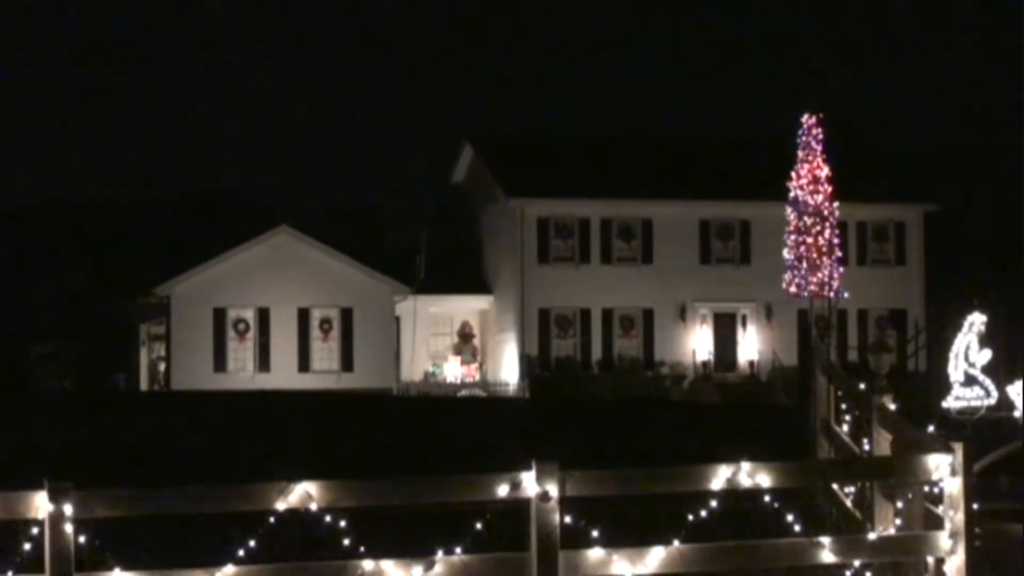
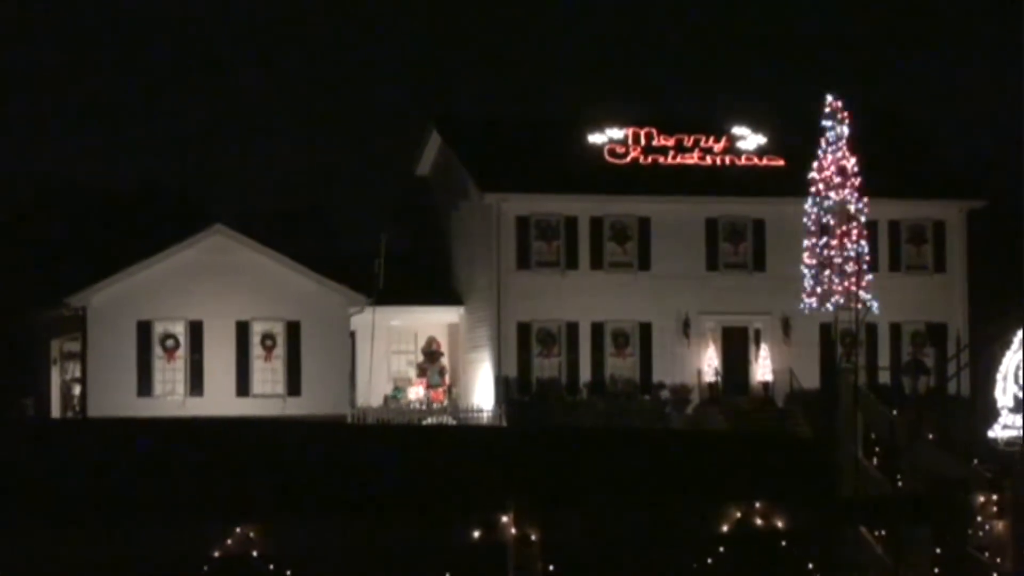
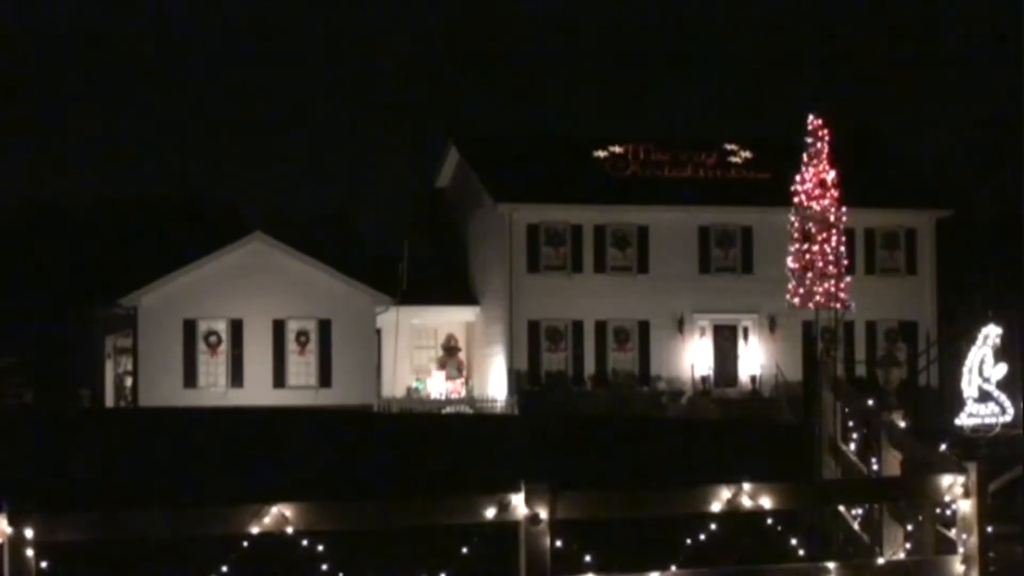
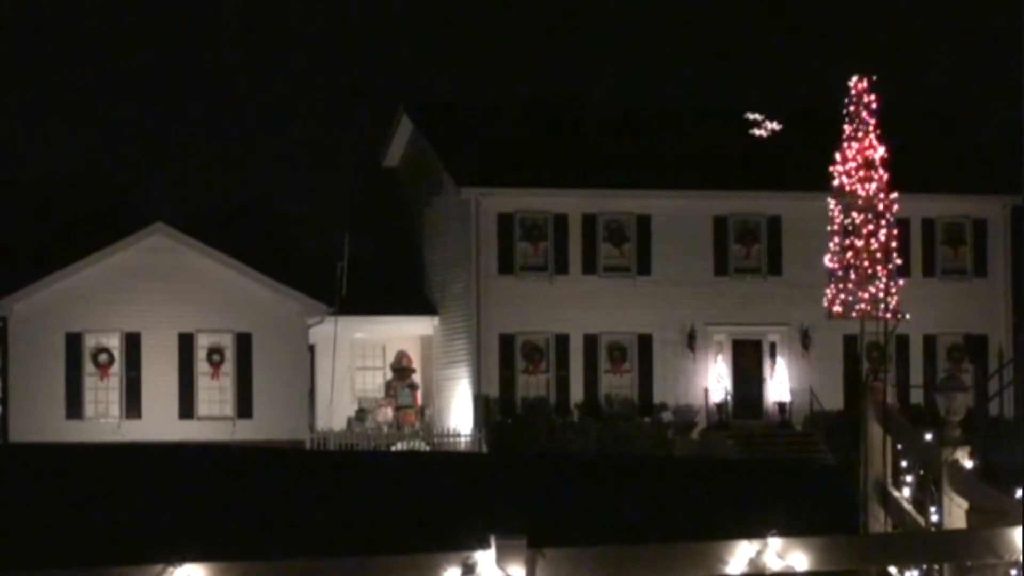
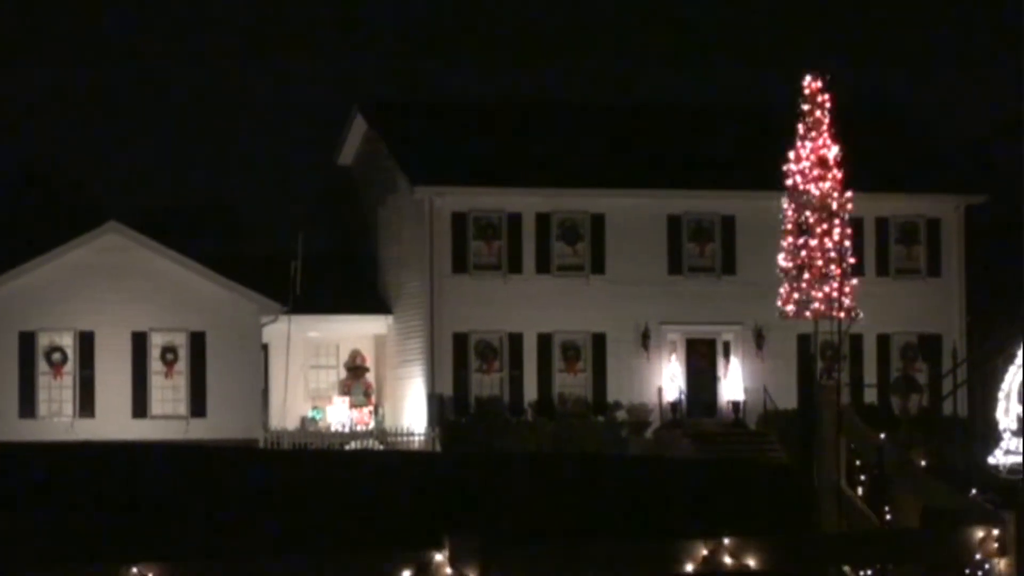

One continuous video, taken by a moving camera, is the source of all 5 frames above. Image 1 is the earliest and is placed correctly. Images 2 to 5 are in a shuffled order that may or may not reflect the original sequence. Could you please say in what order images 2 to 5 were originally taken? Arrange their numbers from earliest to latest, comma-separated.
3, 2, 4, 5
